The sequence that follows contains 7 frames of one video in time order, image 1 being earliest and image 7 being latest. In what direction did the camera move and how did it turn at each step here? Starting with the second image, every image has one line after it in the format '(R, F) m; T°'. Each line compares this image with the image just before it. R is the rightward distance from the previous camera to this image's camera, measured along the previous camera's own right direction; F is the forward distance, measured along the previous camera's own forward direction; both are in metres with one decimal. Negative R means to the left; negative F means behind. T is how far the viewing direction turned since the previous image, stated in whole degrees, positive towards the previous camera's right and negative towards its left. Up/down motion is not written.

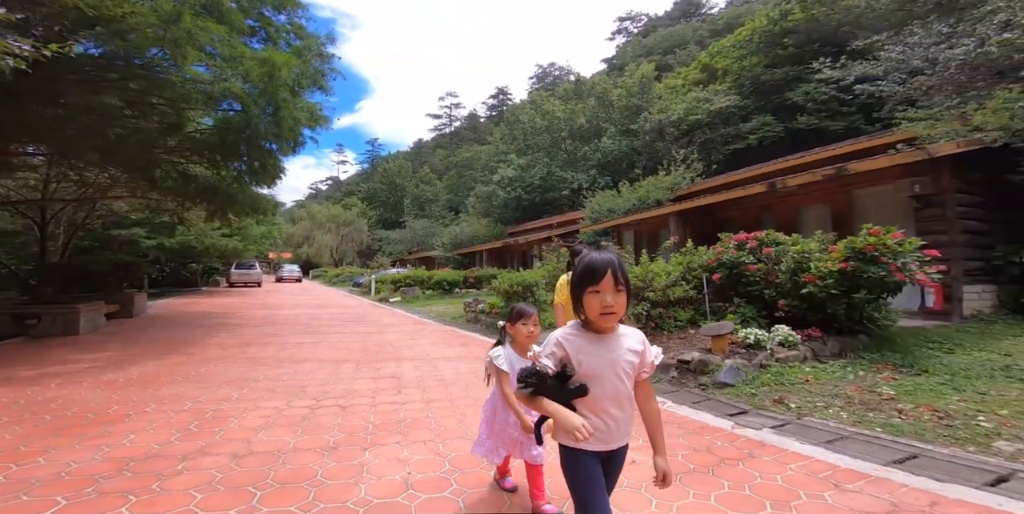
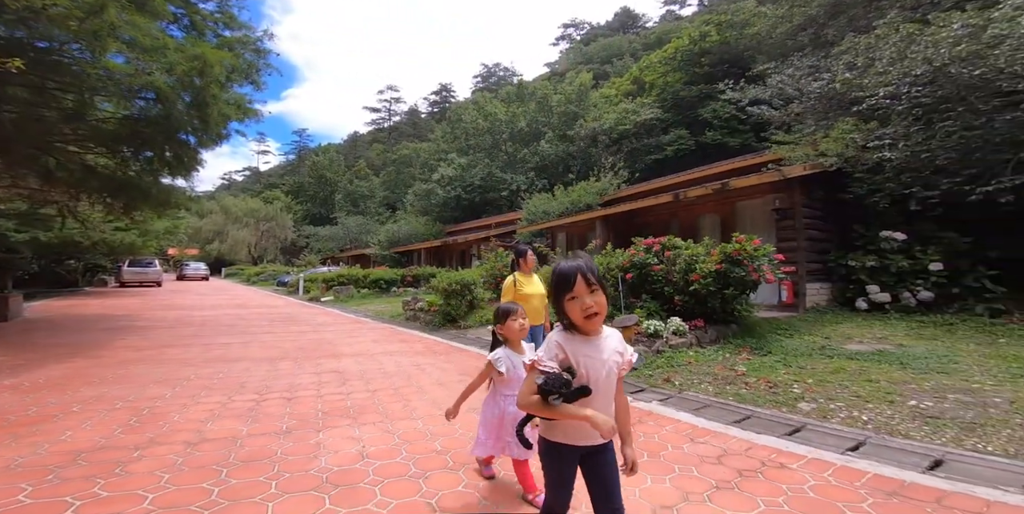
(+0.1, -0.7) m; +8°
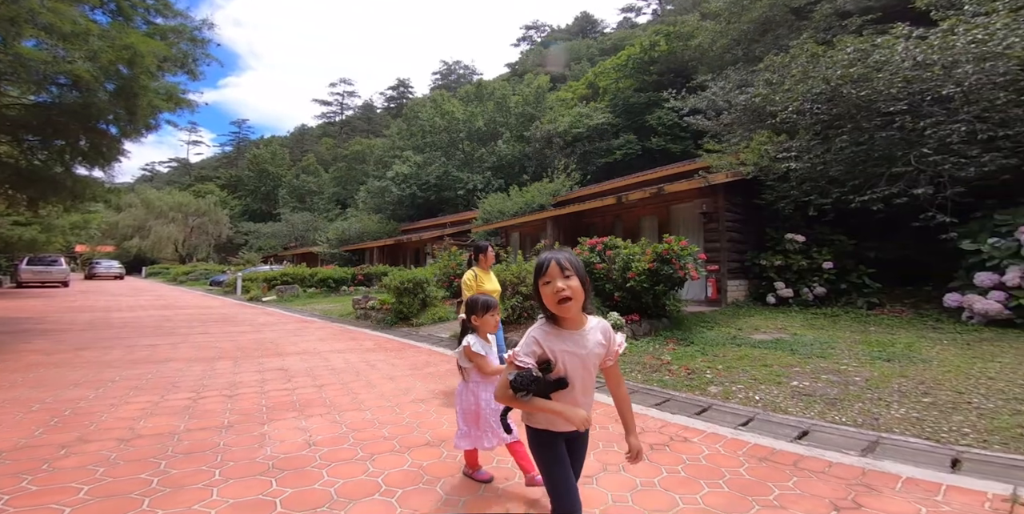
(+0.2, -0.3) m; +6°
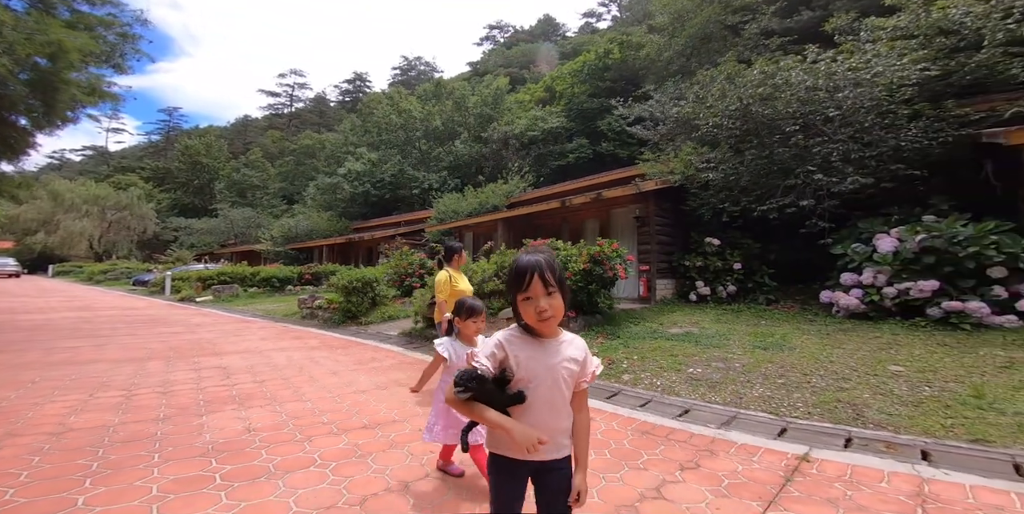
(+0.2, -0.4) m; +6°
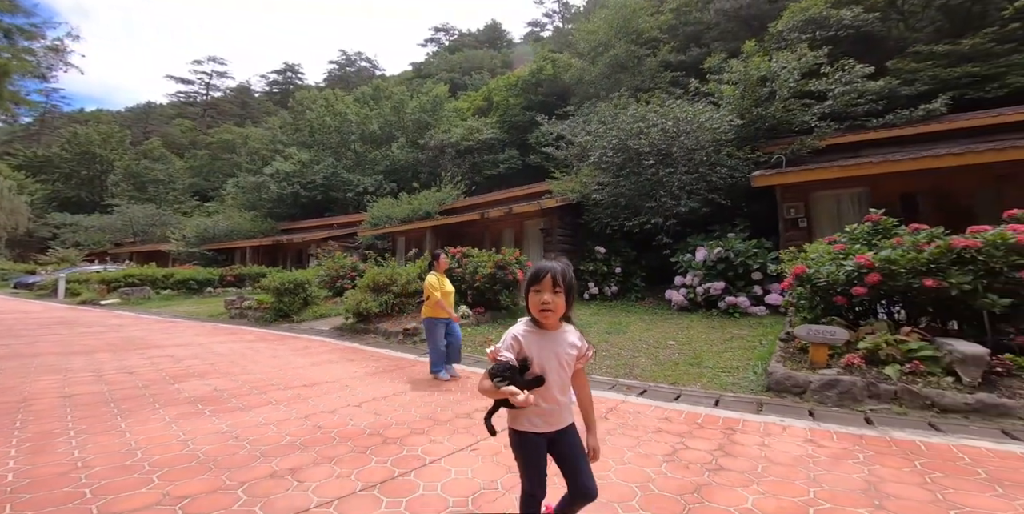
(+0.4, -1.4) m; +8°
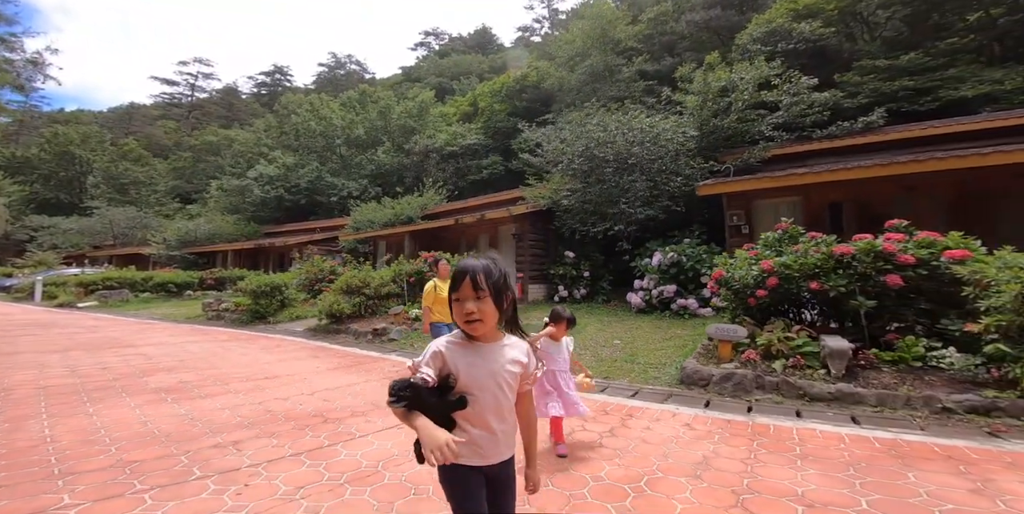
(+0.4, -0.4) m; +1°
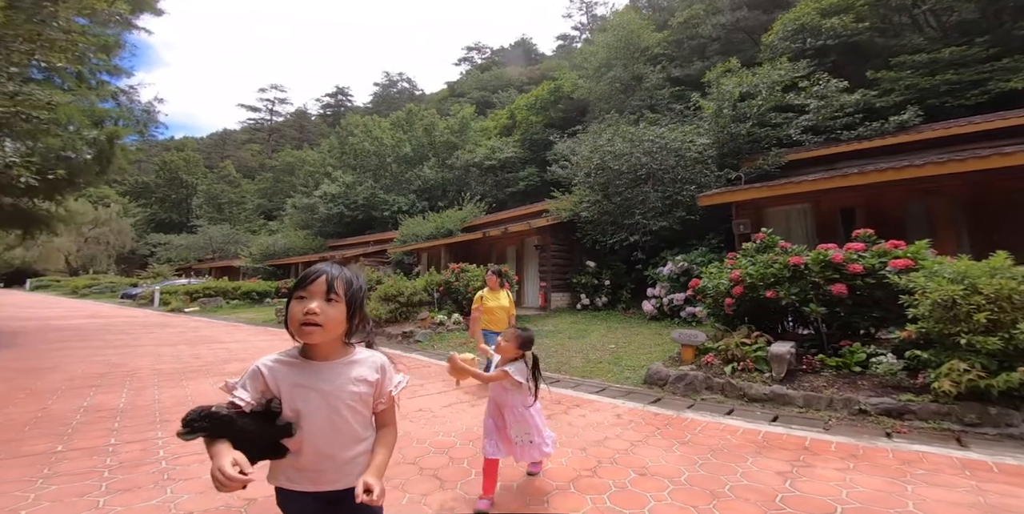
(+0.8, -0.5) m; -8°
